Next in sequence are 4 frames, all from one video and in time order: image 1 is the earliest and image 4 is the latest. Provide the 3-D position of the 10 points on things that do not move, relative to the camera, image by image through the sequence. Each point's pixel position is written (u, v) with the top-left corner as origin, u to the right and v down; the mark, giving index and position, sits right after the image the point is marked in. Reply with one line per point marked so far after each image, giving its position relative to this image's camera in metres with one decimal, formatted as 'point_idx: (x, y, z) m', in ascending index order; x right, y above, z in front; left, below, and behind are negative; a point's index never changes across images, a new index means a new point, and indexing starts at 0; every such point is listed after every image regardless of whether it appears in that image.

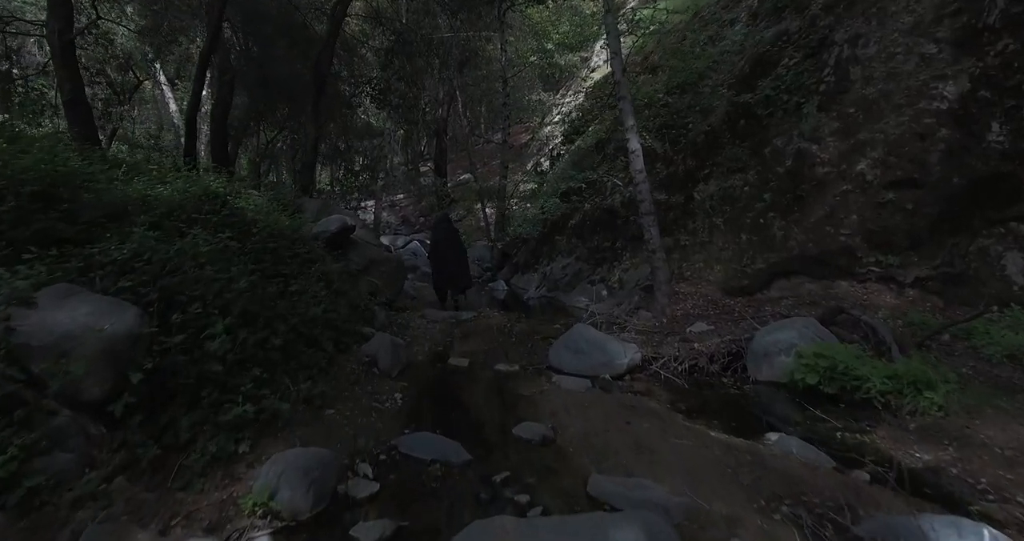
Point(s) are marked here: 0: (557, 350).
0: (+0.6, -1.0, +6.2) m
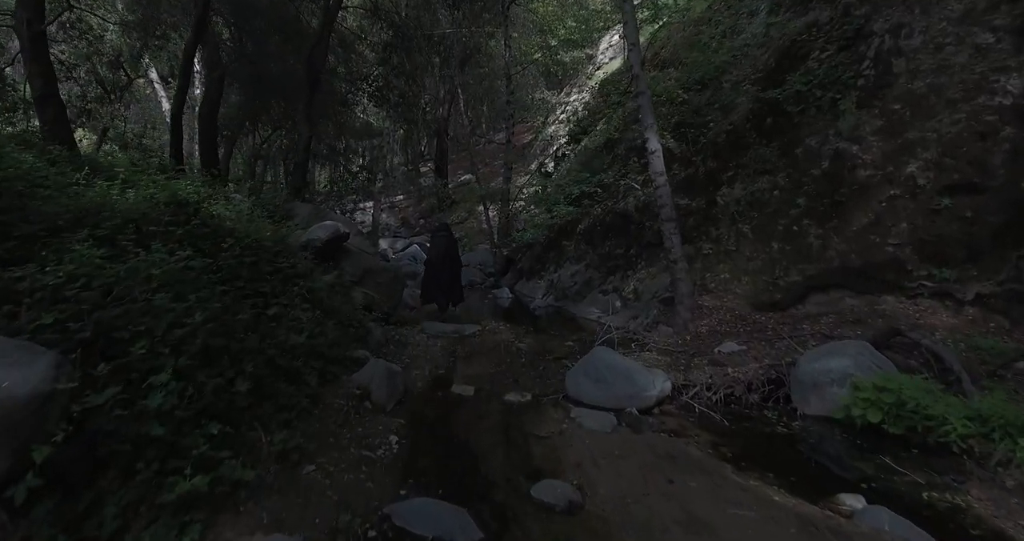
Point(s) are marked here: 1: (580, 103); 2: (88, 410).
0: (+0.7, -1.2, +5.5) m
1: (+2.7, +6.8, +19.6) m
2: (-2.3, -0.7, +2.6) m
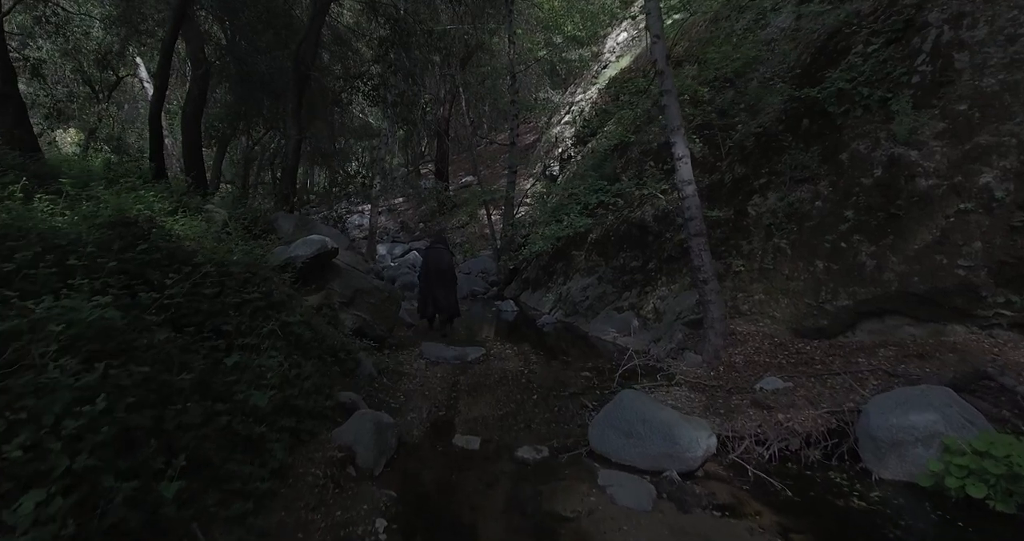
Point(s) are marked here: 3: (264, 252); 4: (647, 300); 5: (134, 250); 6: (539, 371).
0: (+0.8, -1.5, +4.6) m
1: (+2.9, +6.5, +18.7) m
2: (-2.1, -1.0, +1.7) m
3: (-3.0, +0.2, +5.9) m
4: (+2.5, -0.5, +8.8) m
5: (-3.2, +0.2, +4.1) m
6: (+0.4, -1.4, +7.1) m
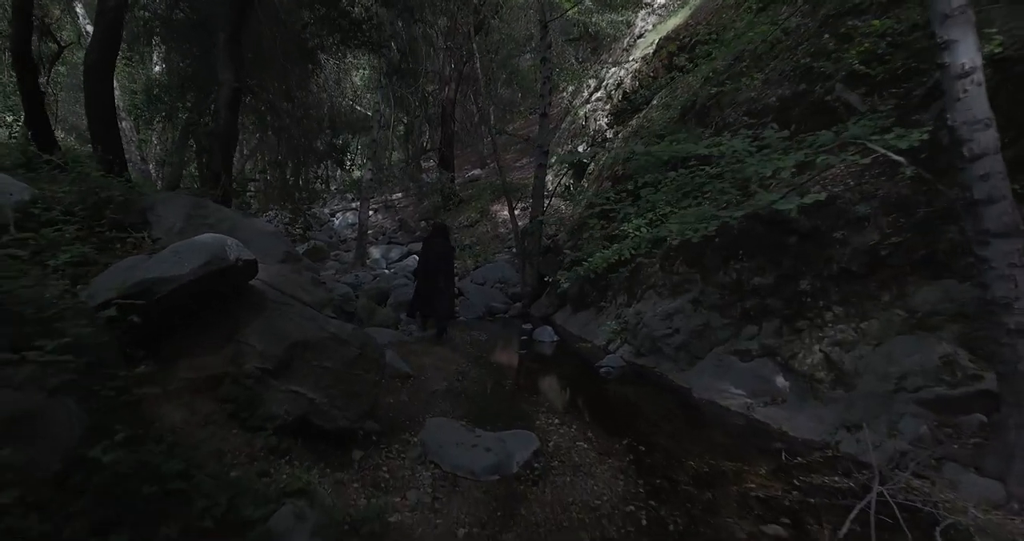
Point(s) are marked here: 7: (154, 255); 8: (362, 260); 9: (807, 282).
0: (+1.5, -1.8, +1.0) m
1: (+3.6, +6.2, +15.1) m
2: (-1.5, -1.3, -1.9) m
3: (-2.3, 0.0, +2.3) m
4: (+3.1, -0.8, +5.2) m
5: (-2.5, -0.1, +0.5) m
6: (+1.1, -1.7, +3.5) m
7: (-2.5, +0.1, +3.3) m
8: (-4.4, +0.3, +14.3) m
9: (+3.4, -0.1, +5.5) m
